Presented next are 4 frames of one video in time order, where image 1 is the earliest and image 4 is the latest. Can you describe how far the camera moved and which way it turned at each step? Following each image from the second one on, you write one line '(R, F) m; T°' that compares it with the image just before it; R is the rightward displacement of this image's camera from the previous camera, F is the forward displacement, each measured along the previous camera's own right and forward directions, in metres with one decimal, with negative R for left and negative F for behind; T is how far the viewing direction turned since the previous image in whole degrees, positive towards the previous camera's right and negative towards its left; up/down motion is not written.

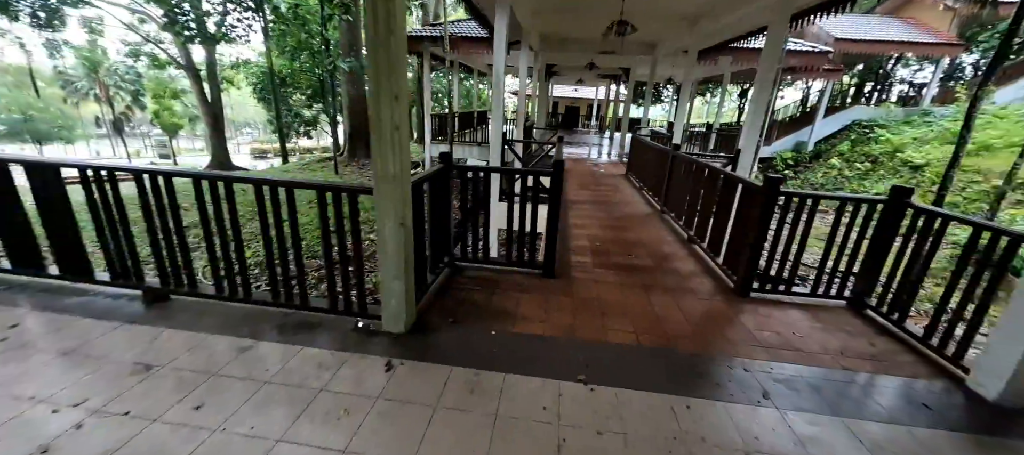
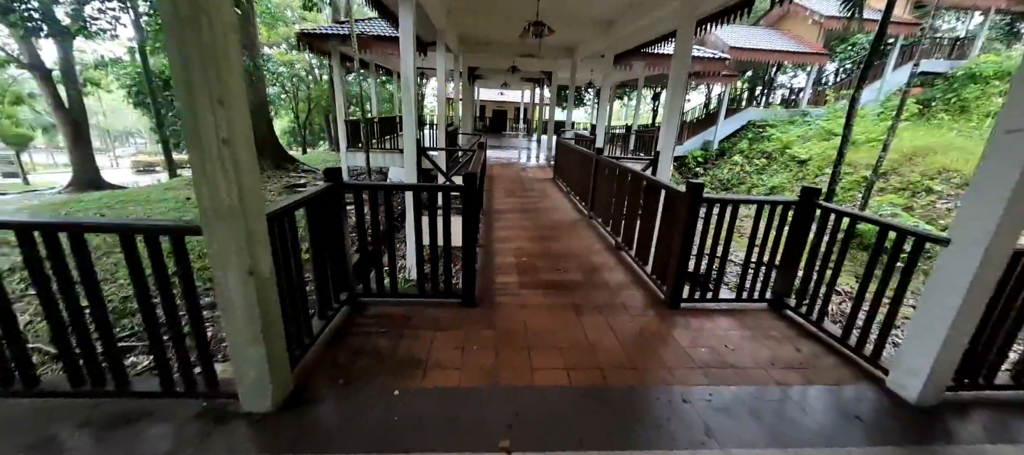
(+0.2, +0.4) m; +10°
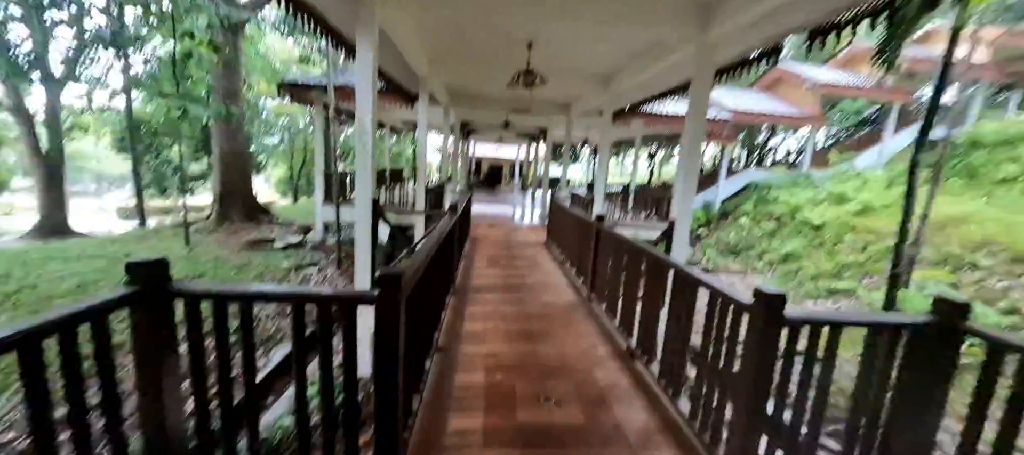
(+0.2, +0.9) m; +1°
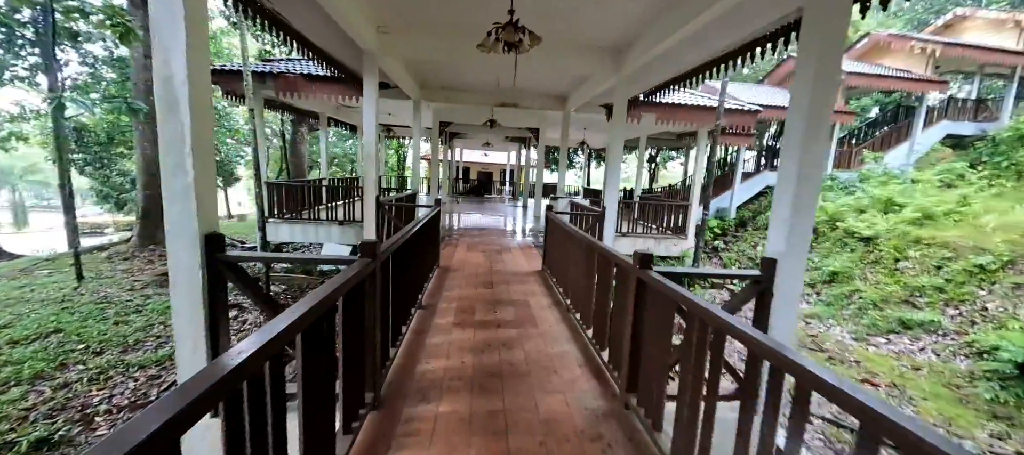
(+0.1, +1.7) m; +1°
